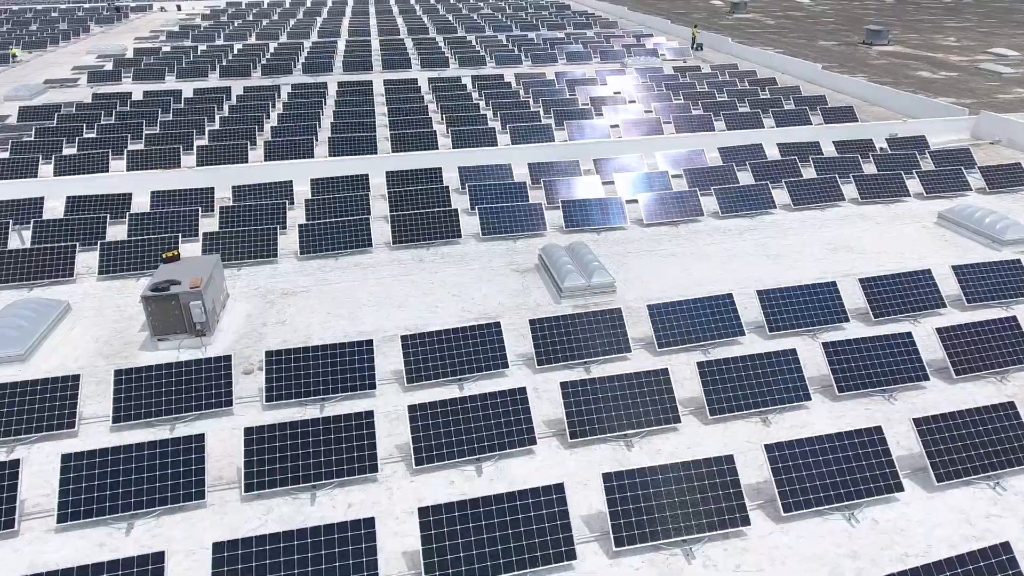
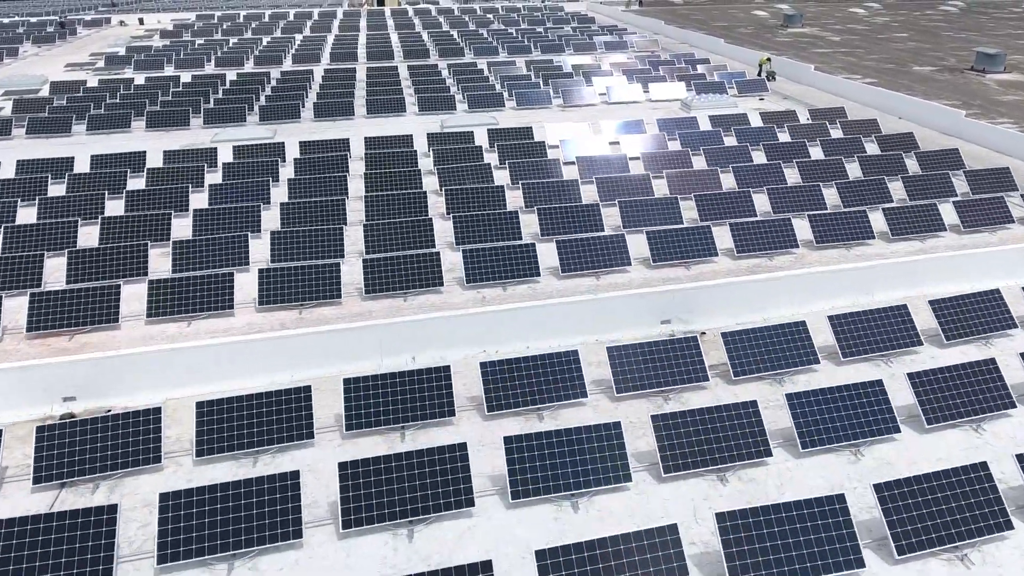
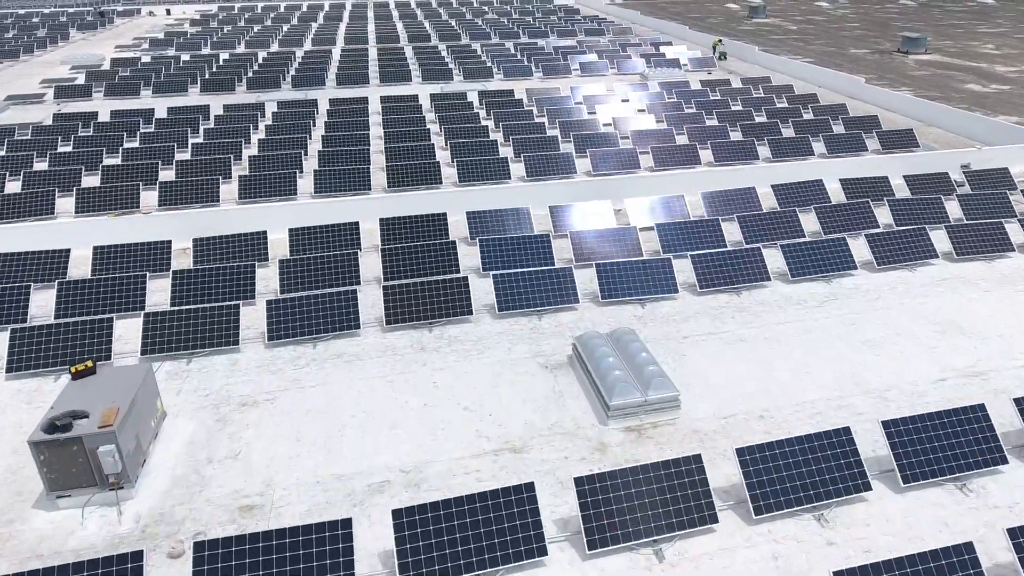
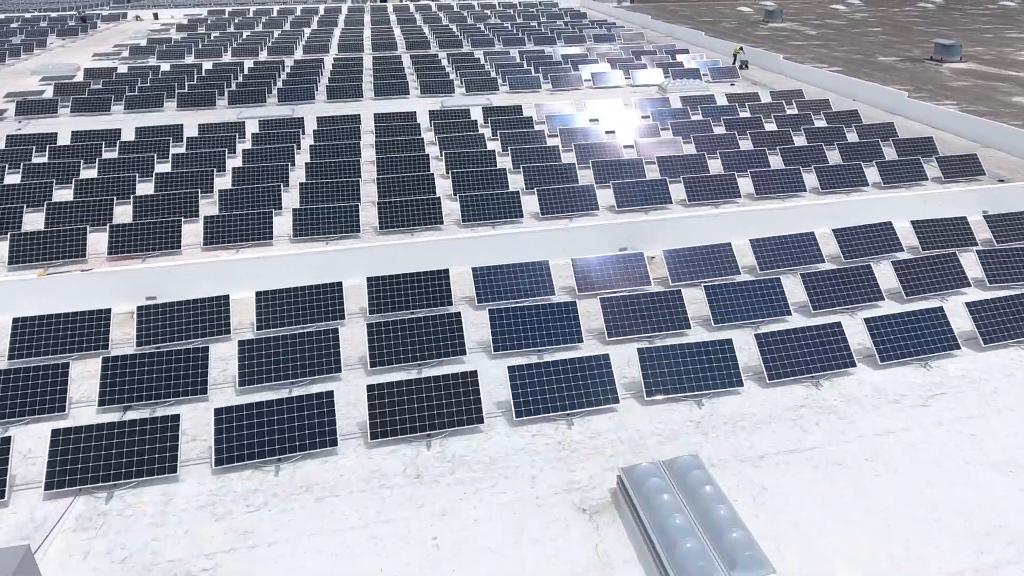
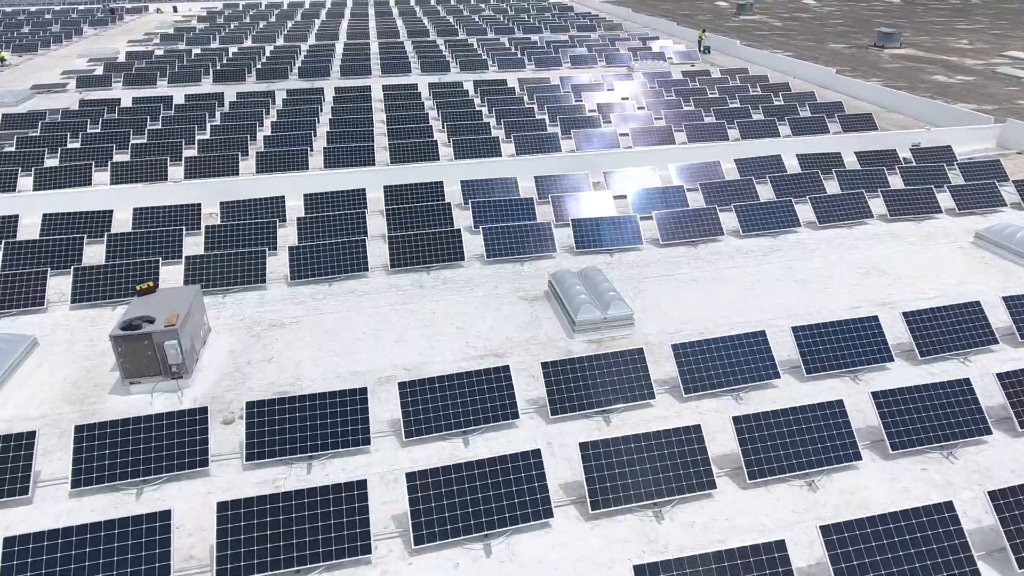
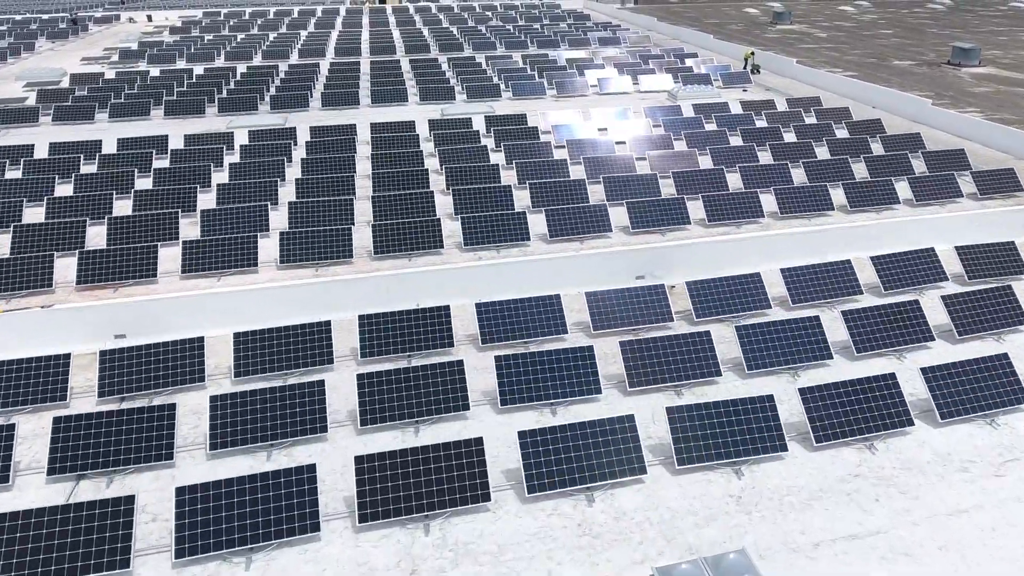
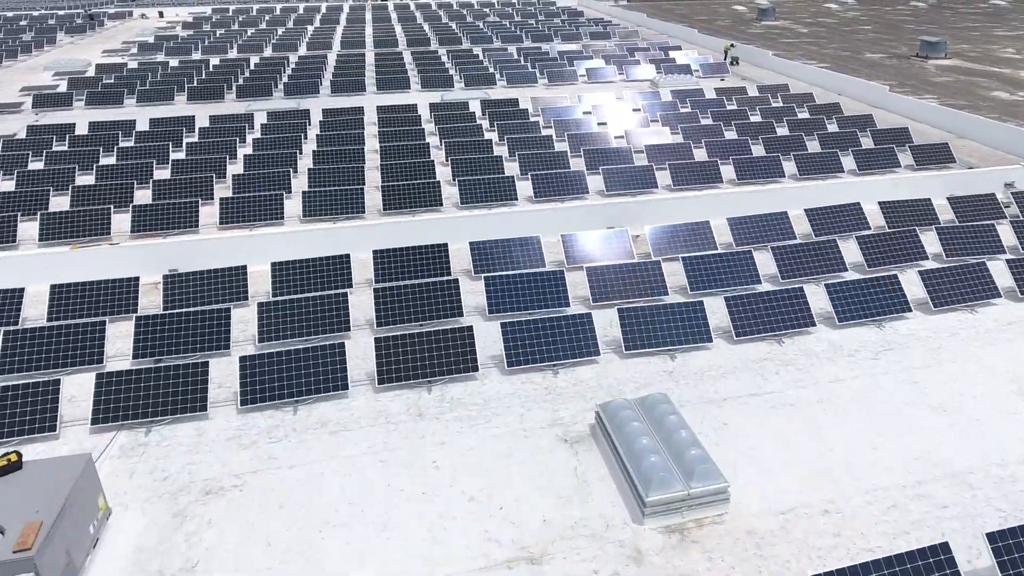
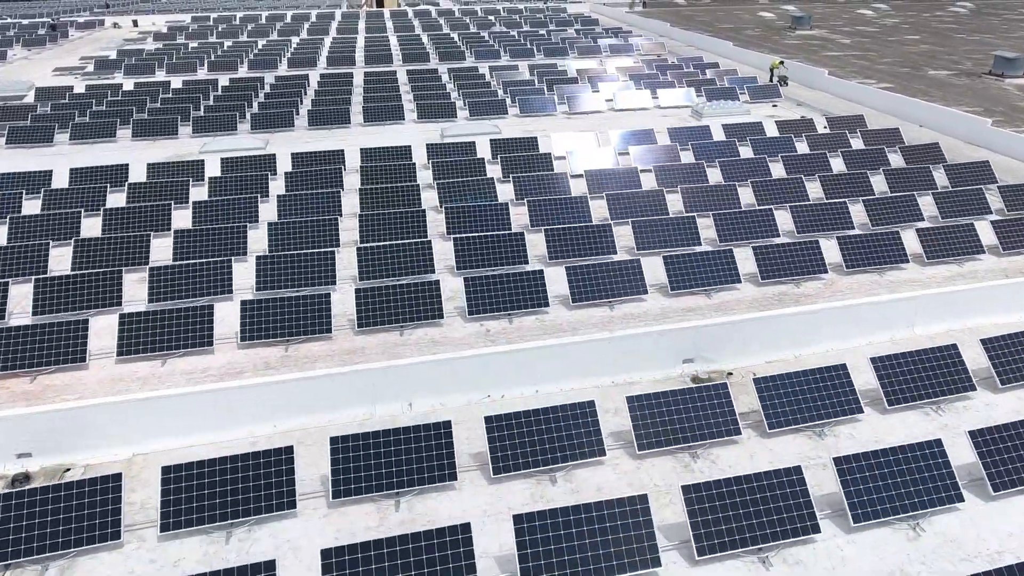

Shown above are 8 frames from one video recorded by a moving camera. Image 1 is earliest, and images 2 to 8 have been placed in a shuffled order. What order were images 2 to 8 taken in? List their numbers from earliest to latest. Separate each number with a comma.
5, 3, 7, 4, 6, 2, 8
